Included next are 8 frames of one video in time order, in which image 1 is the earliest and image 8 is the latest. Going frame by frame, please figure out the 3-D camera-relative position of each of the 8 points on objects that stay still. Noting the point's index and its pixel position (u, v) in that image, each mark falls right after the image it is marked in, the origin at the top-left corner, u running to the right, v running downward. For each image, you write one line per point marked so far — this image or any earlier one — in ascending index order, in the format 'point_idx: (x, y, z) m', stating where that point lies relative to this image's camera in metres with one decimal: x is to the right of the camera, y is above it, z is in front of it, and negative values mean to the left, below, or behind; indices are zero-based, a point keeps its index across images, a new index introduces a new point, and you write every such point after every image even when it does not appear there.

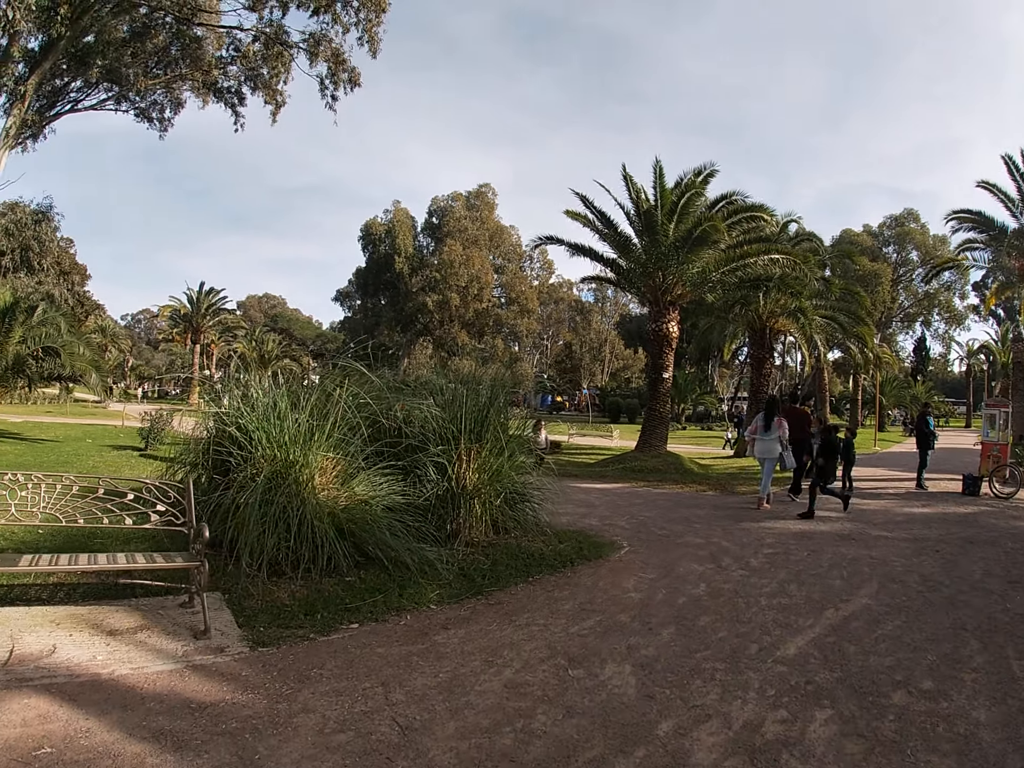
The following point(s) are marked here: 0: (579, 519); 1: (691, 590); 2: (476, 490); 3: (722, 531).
0: (+0.9, -1.9, +9.2) m
1: (+1.4, -1.6, +5.3) m
2: (-0.4, -1.0, +6.8) m
3: (+2.4, -1.7, +8.0) m
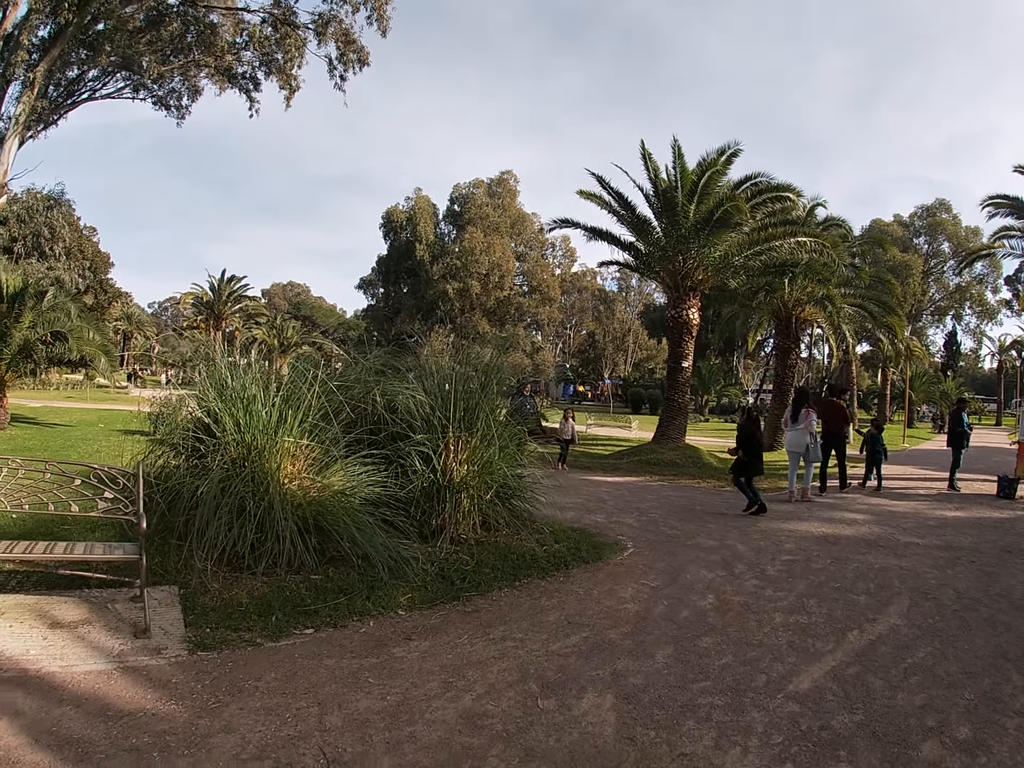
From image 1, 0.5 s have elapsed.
0: (+0.9, -1.7, +8.7) m
1: (+1.3, -1.5, +4.7) m
2: (-0.4, -0.9, +6.2) m
3: (+2.4, -1.6, +7.4) m
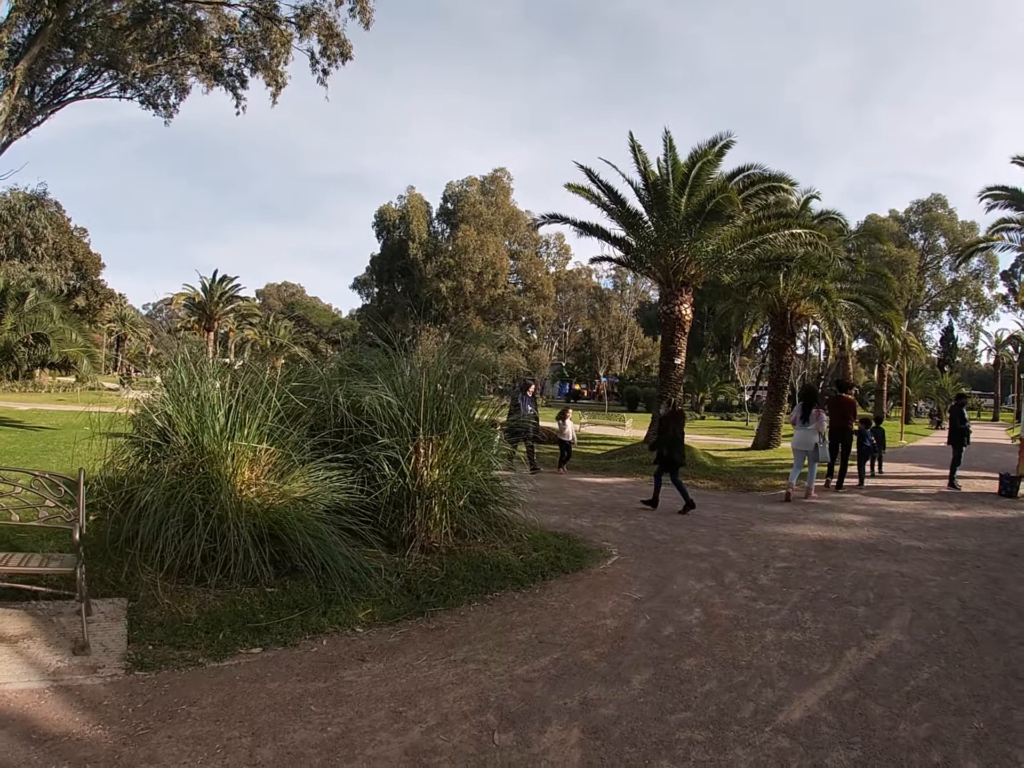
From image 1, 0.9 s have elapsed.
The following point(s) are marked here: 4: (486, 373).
0: (+0.7, -1.7, +8.3) m
1: (+1.1, -1.5, +4.4) m
2: (-0.7, -0.9, +5.9) m
3: (+2.2, -1.6, +7.0) m
4: (-0.3, +0.1, +6.7) m
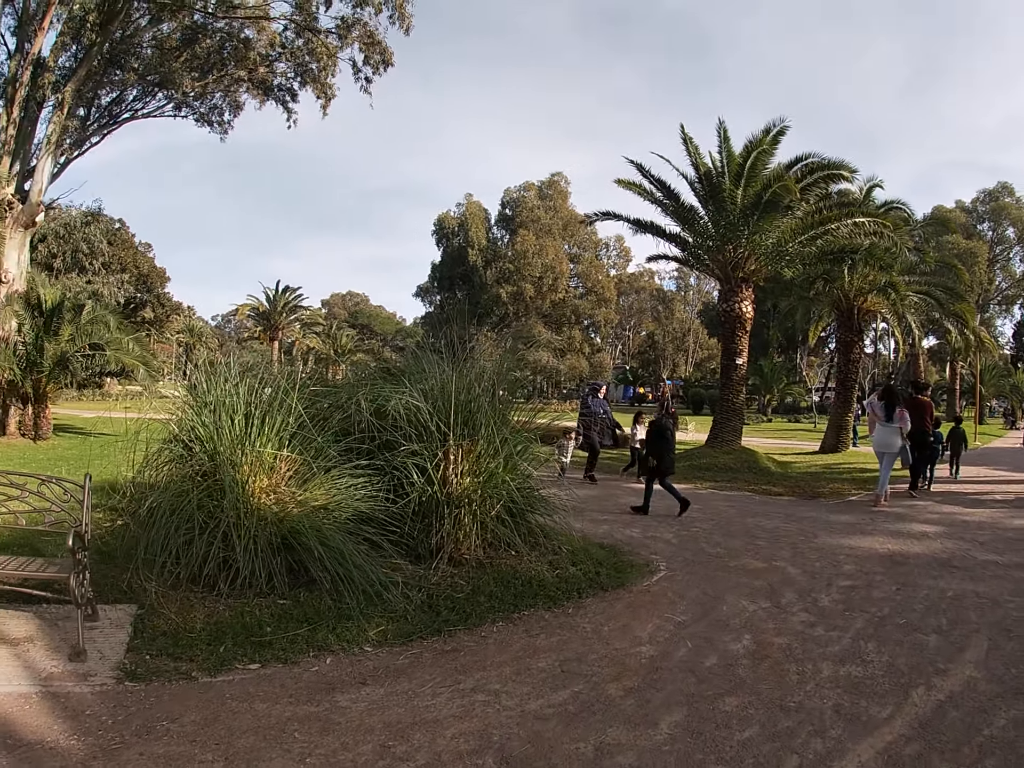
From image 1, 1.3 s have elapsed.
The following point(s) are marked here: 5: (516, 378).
0: (+1.2, -1.7, +7.9) m
1: (+1.2, -1.5, +3.9) m
2: (-0.4, -0.9, +5.5) m
3: (+2.6, -1.6, +6.4) m
4: (0.0, 0.0, +6.4) m
5: (0.0, +0.1, +6.3) m
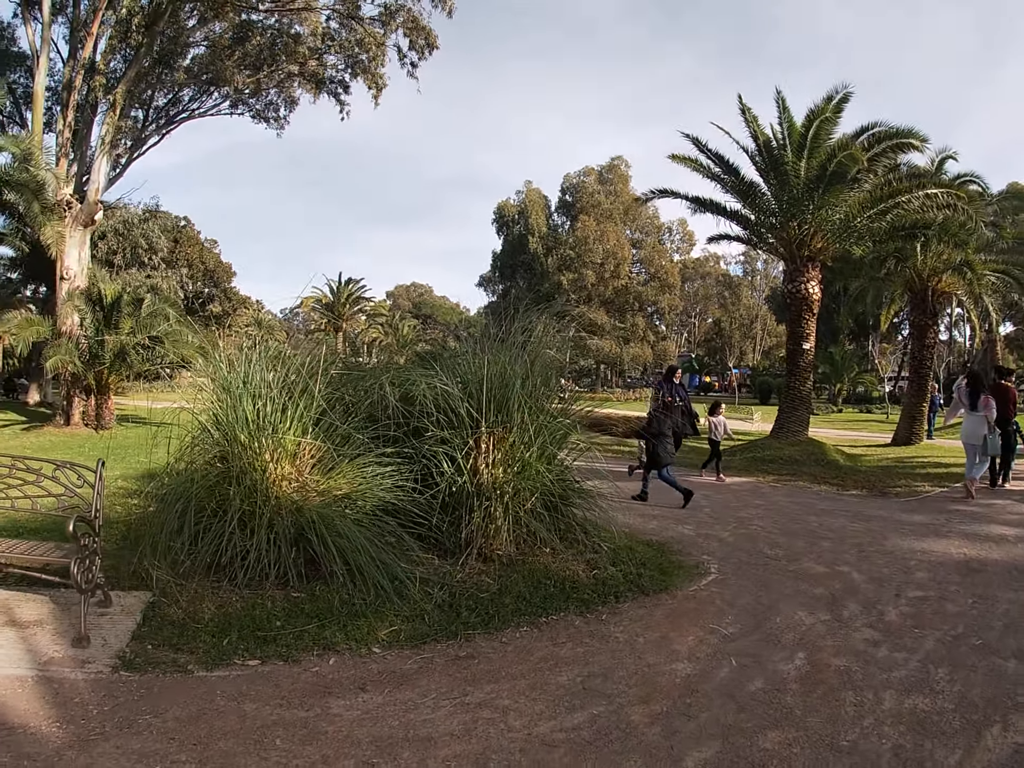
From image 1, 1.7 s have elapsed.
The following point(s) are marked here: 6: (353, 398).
0: (+1.7, -1.6, +7.4) m
1: (+1.3, -1.4, +3.5) m
2: (-0.1, -0.8, +5.2) m
3: (+2.9, -1.5, +5.9) m
4: (+0.4, +0.1, +6.0) m
5: (+0.4, +0.2, +6.0) m
6: (-1.3, -0.2, +5.6) m
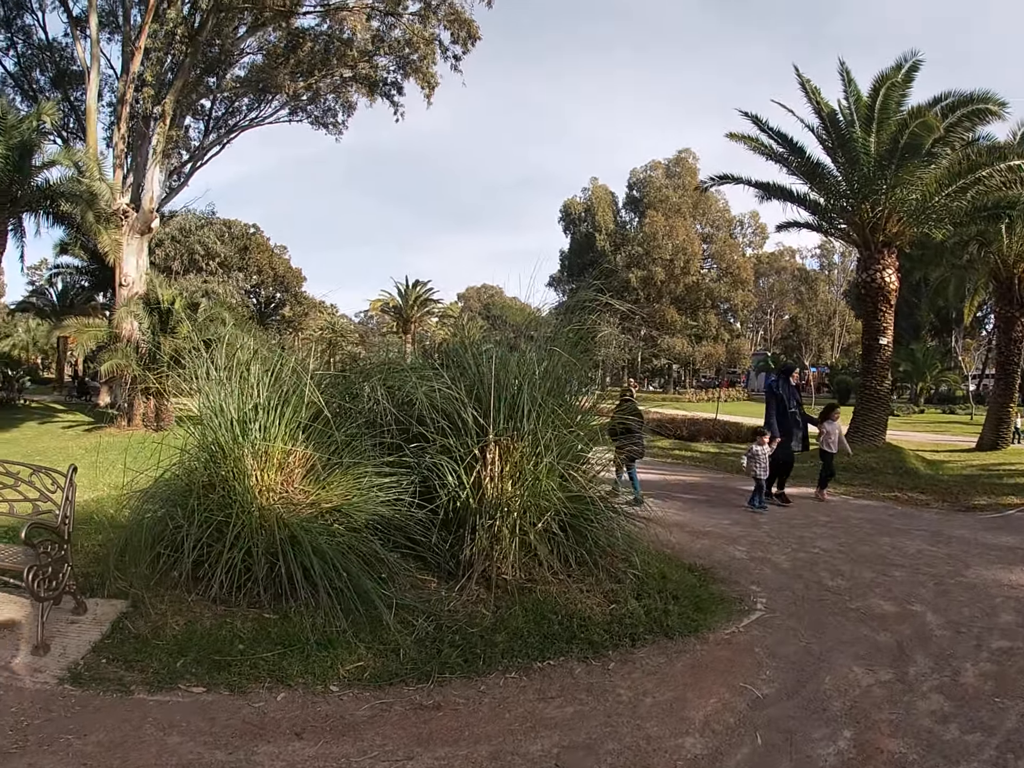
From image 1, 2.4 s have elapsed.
0: (+2.0, -1.6, +6.6) m
1: (+1.2, -1.5, +2.8) m
2: (0.0, -0.9, +4.7) m
3: (+3.0, -1.5, +5.0) m
4: (+0.5, +0.1, +5.4) m
5: (+0.5, +0.2, +5.3) m
6: (-1.2, -0.2, +5.2) m
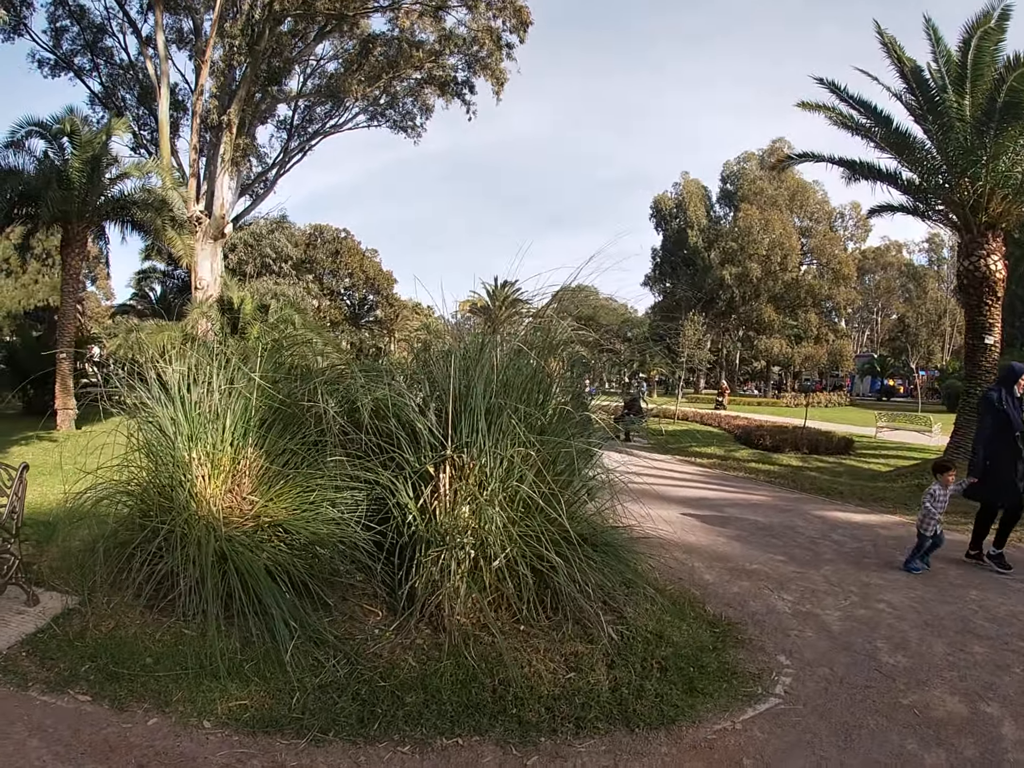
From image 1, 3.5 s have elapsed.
0: (+1.9, -1.7, +5.5) m
1: (+0.7, -1.6, +1.8) m
2: (-0.3, -1.0, +3.9) m
3: (+2.8, -1.6, +3.7) m
4: (+0.3, 0.0, +4.5) m
5: (+0.3, +0.1, +4.4) m
6: (-1.4, -0.3, +4.5) m
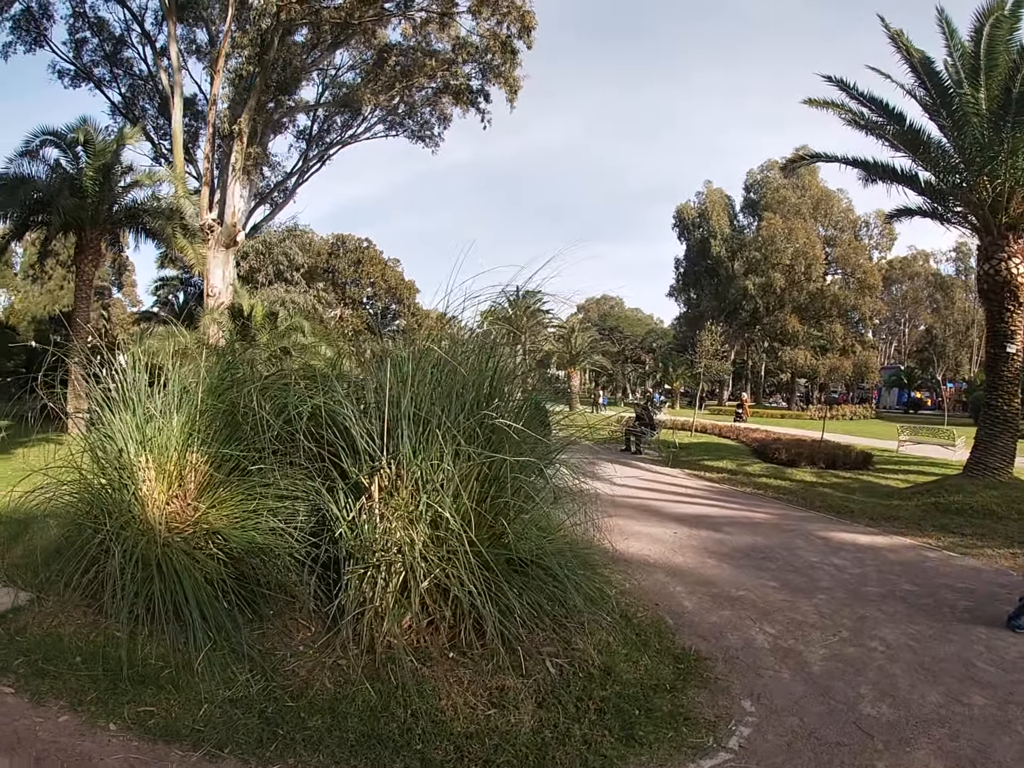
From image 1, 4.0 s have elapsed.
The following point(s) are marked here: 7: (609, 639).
0: (+1.6, -1.8, +5.0) m
1: (+0.2, -1.6, +1.3) m
2: (-0.7, -1.0, +3.4) m
3: (+2.4, -1.7, +3.2) m
4: (0.0, 0.0, +4.1) m
5: (0.0, 0.0, +4.0) m
6: (-1.8, -0.3, +4.1) m
7: (+0.6, -1.6, +4.2) m
